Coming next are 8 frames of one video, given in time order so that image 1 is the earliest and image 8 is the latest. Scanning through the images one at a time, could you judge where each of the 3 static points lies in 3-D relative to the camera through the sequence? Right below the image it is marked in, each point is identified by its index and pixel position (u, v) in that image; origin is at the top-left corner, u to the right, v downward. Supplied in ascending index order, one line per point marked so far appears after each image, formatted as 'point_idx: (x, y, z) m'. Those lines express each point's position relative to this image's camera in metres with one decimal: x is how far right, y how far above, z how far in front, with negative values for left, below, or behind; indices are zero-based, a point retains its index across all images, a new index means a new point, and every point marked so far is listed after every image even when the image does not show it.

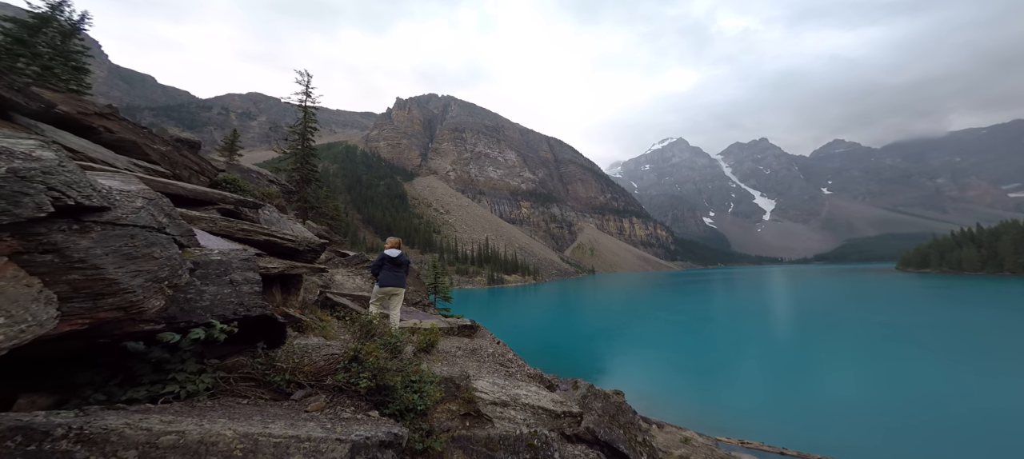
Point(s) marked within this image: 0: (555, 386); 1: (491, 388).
0: (+1.9, -5.9, +14.3) m
1: (-0.4, -4.0, +9.6) m
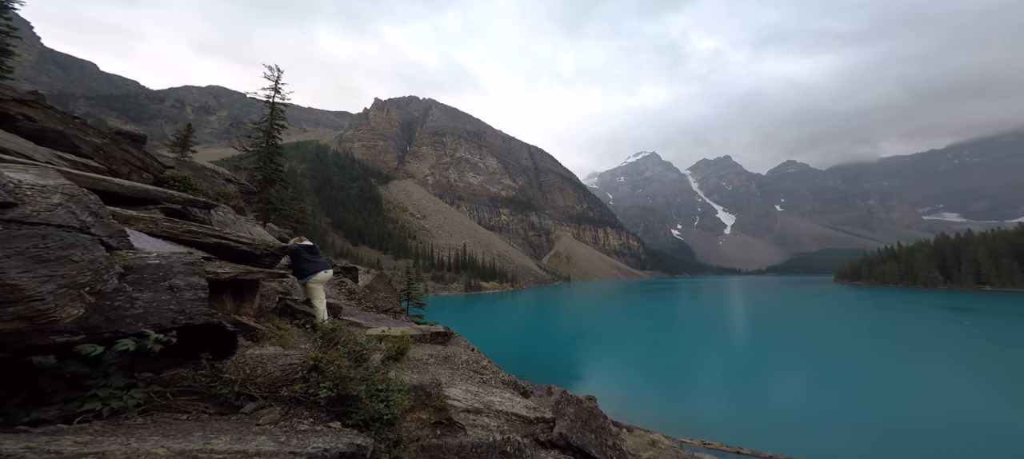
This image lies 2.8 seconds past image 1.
0: (+0.9, -6.2, +14.2) m
1: (-1.1, -4.2, +9.5) m
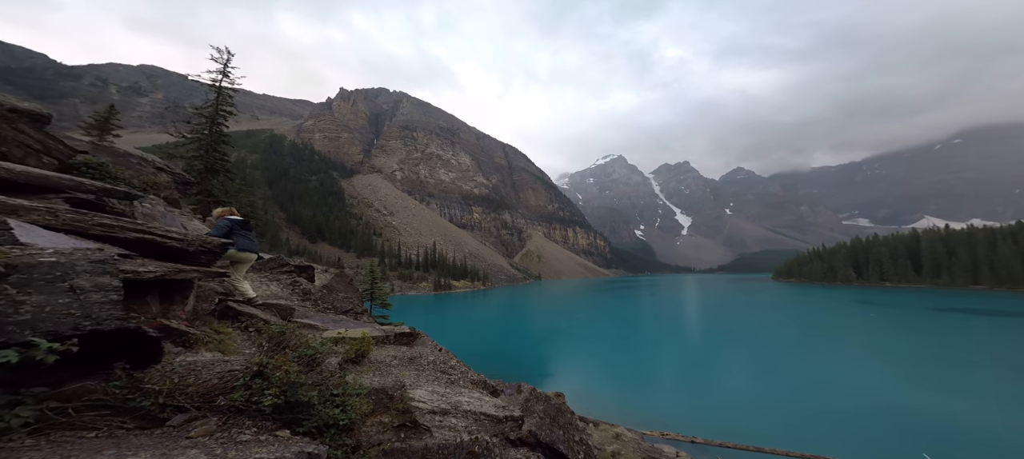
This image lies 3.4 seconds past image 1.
0: (-0.3, -6.2, +14.1) m
1: (-2.0, -4.1, +9.2) m
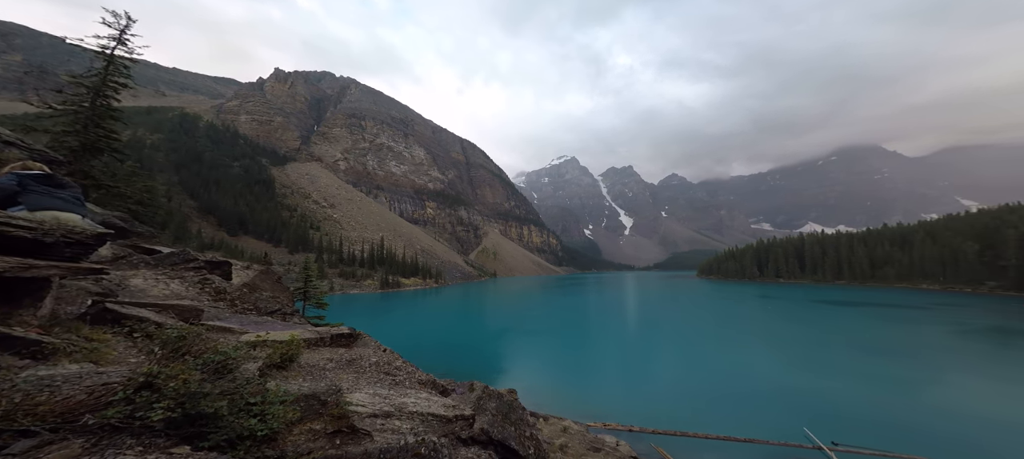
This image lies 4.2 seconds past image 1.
0: (-2.3, -6.0, +13.8) m
1: (-3.3, -4.0, +8.8) m
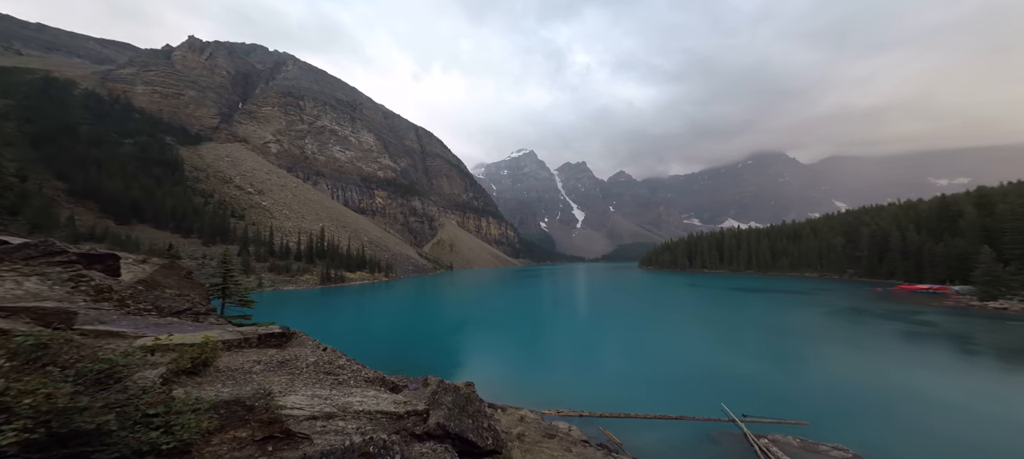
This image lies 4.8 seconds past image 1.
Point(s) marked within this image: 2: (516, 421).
0: (-4.0, -5.7, +13.4) m
1: (-4.5, -3.8, +8.2) m
2: (+0.1, -8.6, +16.4) m
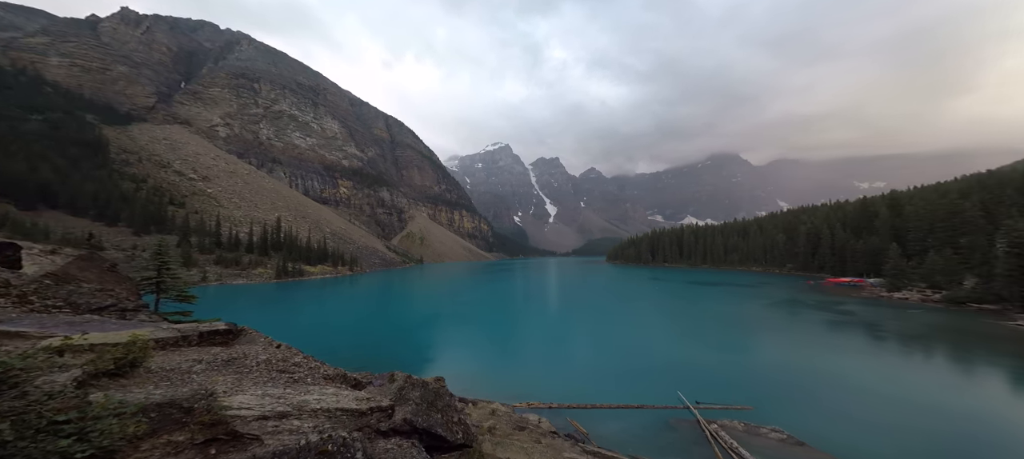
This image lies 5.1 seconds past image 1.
0: (-5.3, -5.4, +13.0) m
1: (-5.4, -3.6, +7.8) m
2: (-1.4, -8.3, +16.4) m
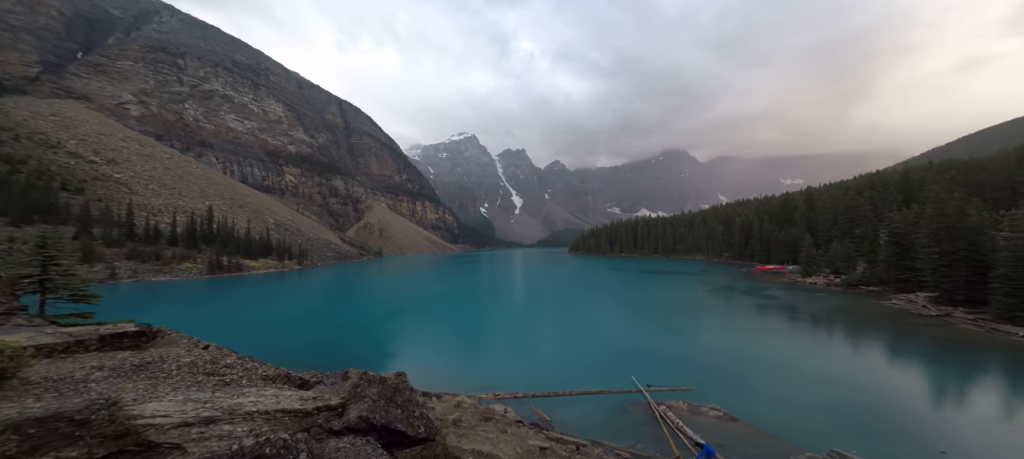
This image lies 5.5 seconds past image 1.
0: (-6.9, -5.1, +12.3) m
1: (-6.5, -3.4, +7.1) m
2: (-3.4, -8.0, +16.1) m
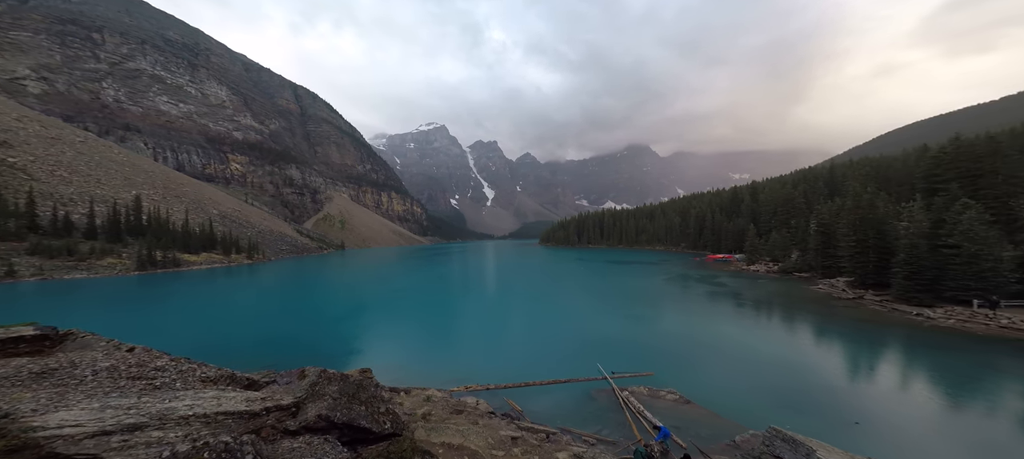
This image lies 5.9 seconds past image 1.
0: (-8.3, -4.9, +11.7) m
1: (-7.5, -3.3, +6.5) m
2: (-5.0, -7.6, +15.8) m
